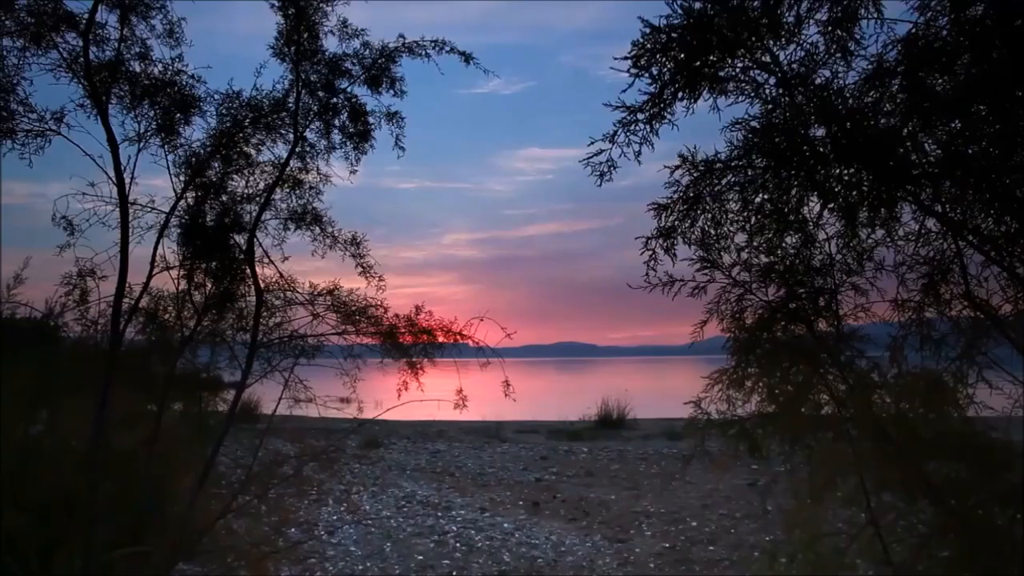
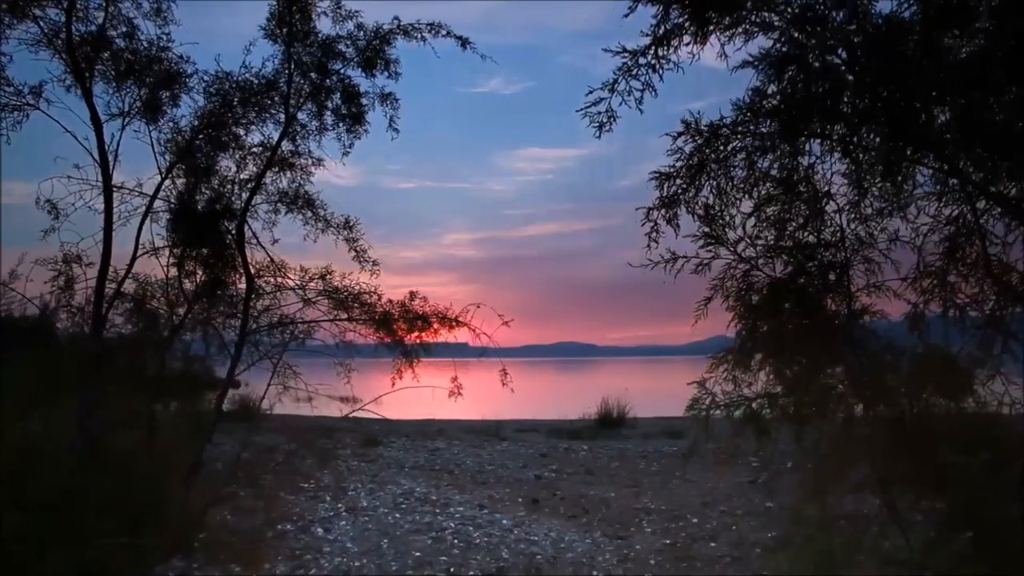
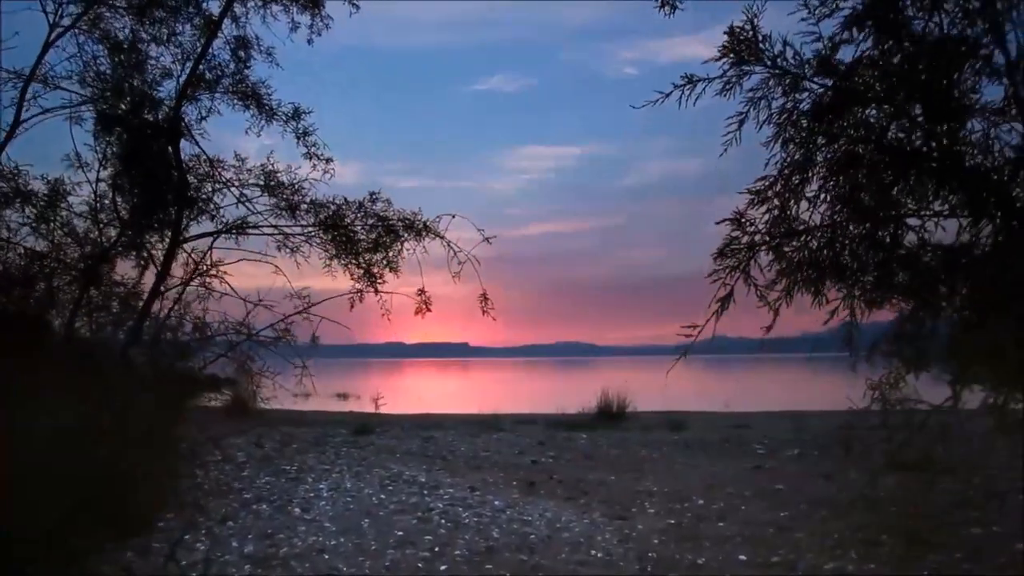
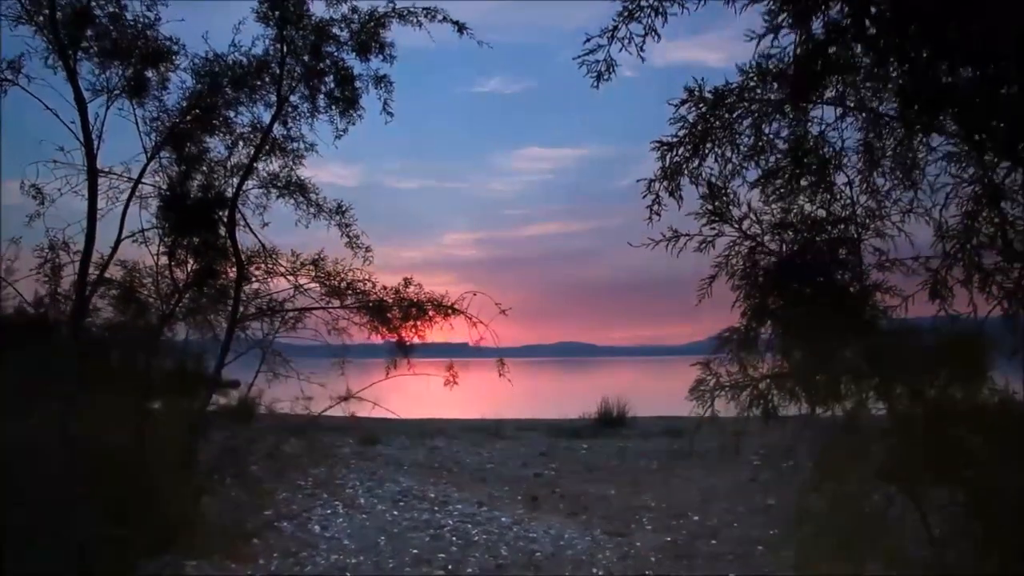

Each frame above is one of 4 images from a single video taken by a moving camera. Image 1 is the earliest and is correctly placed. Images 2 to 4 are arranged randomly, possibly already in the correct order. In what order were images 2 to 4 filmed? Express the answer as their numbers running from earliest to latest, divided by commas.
2, 4, 3
